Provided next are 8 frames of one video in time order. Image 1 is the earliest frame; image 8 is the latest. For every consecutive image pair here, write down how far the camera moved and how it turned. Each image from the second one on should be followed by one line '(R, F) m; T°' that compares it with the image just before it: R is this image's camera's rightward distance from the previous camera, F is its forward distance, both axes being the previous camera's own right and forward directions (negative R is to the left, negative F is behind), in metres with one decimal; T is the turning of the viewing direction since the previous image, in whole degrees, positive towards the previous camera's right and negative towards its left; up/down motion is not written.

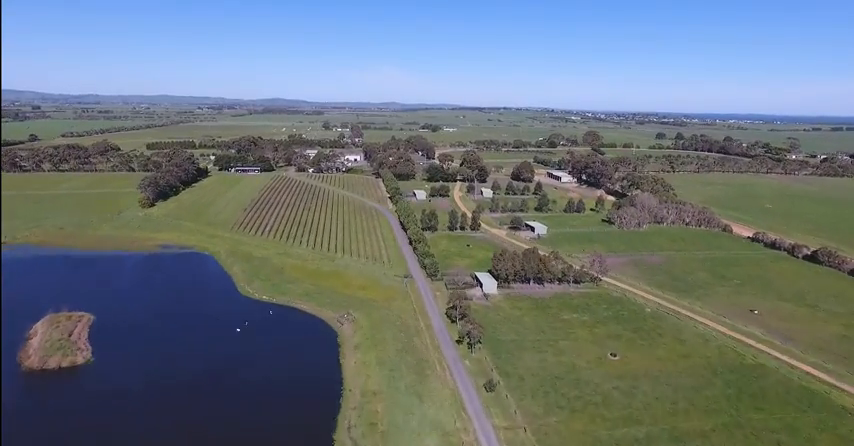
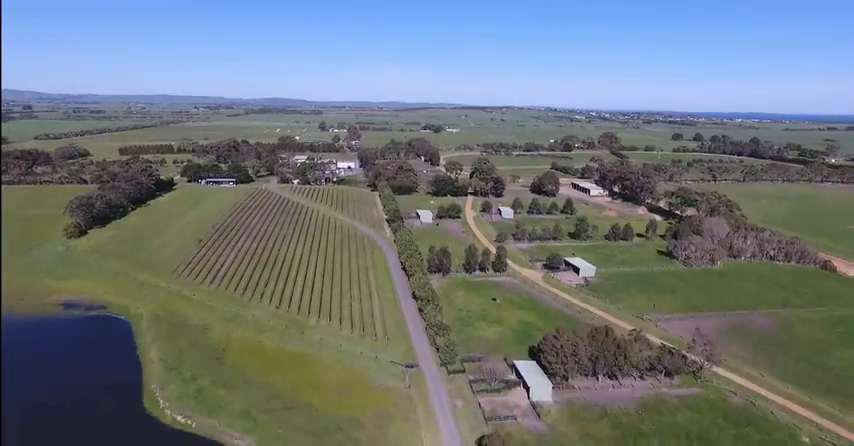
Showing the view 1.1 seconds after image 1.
(-0.6, +13.3) m; 0°
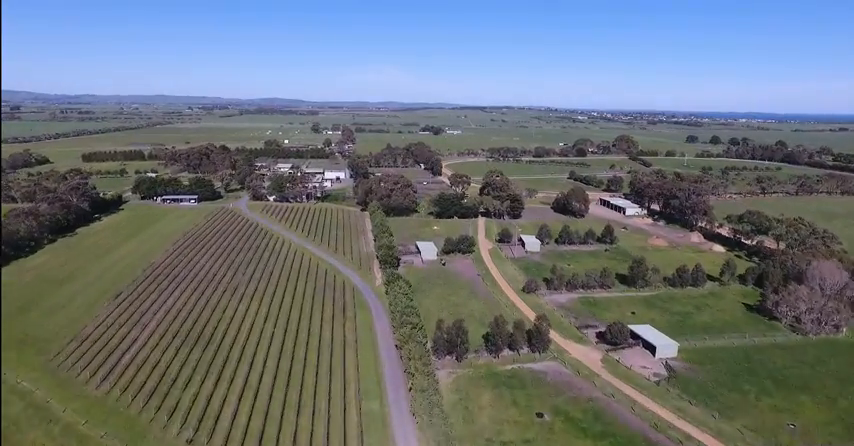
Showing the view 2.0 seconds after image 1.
(-0.3, +12.7) m; 0°
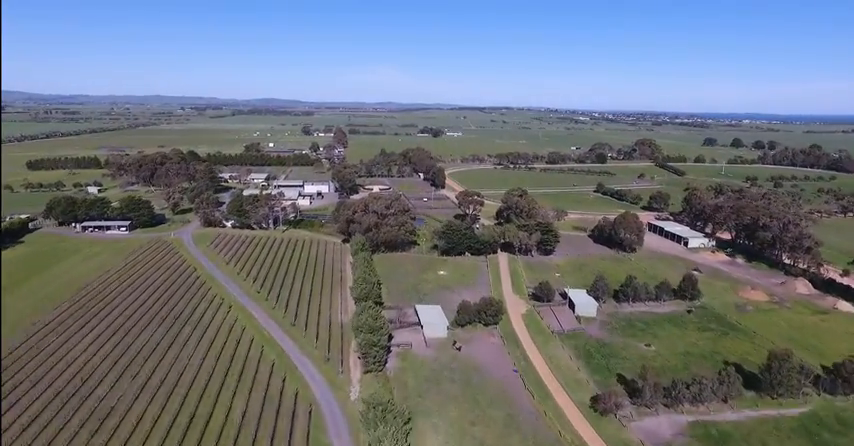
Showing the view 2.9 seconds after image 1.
(-0.4, +14.5) m; 0°
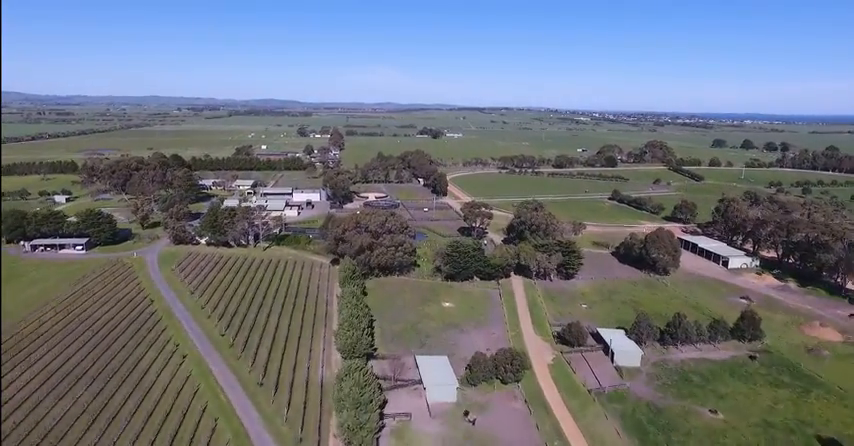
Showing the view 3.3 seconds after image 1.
(-0.2, +6.2) m; 0°
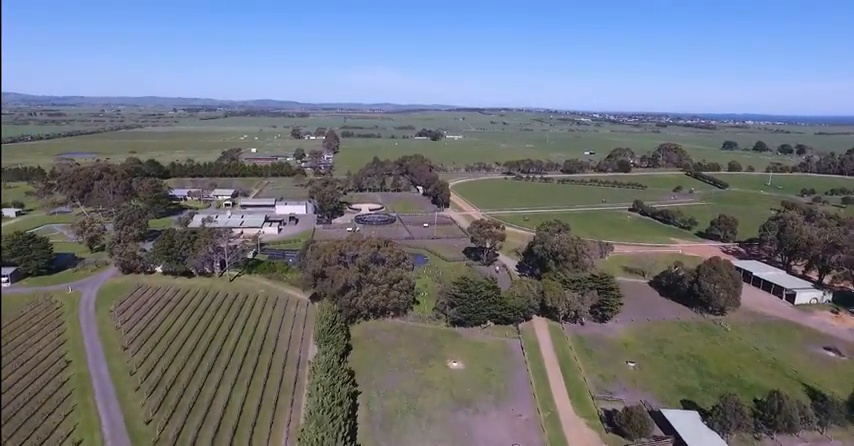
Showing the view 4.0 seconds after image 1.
(-0.1, +7.4) m; 0°
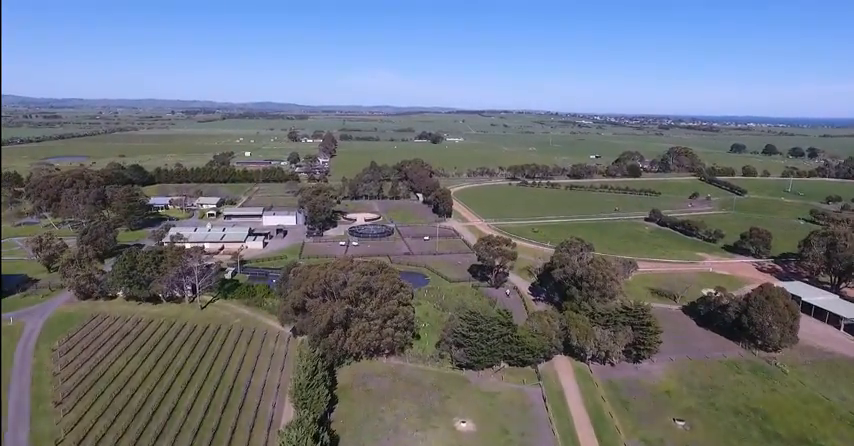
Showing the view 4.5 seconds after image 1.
(-0.1, +4.7) m; 0°
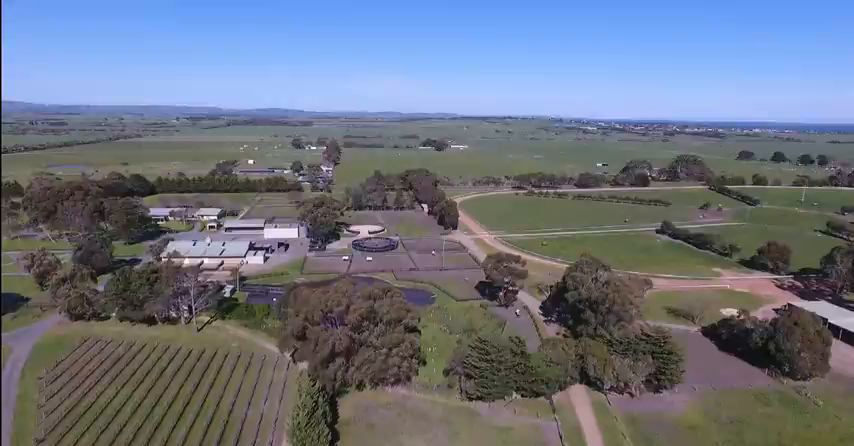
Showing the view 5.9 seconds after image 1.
(-0.1, +1.4) m; 0°
